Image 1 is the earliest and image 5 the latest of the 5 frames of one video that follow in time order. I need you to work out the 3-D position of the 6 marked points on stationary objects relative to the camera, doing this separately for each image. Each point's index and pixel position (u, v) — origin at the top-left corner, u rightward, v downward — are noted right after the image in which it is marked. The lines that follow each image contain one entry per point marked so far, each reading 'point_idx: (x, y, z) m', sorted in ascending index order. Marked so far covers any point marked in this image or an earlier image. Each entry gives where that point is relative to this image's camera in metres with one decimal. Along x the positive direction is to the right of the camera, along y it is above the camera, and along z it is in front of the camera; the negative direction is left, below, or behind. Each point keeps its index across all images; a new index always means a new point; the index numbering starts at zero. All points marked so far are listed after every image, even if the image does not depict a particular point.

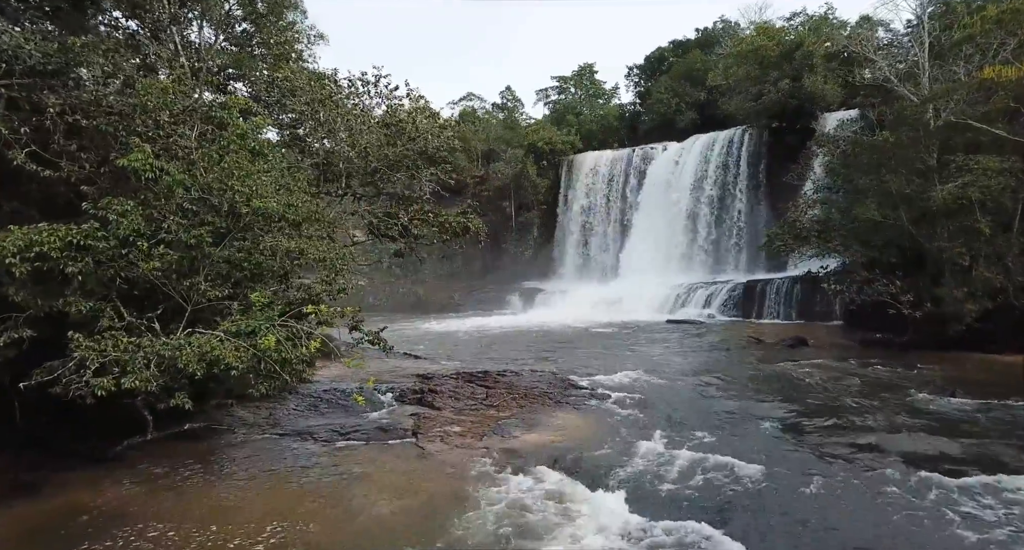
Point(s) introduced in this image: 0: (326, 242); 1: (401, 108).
0: (-2.5, +0.4, +8.4) m
1: (-1.9, +2.8, +10.2) m
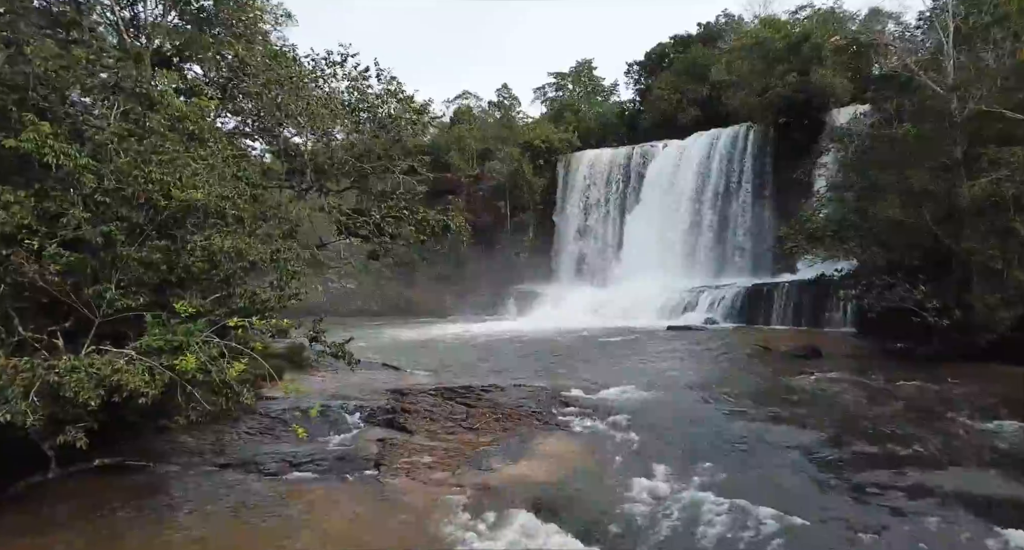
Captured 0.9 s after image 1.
0: (-2.8, +0.4, +7.4) m
1: (-2.1, +2.7, +9.1) m
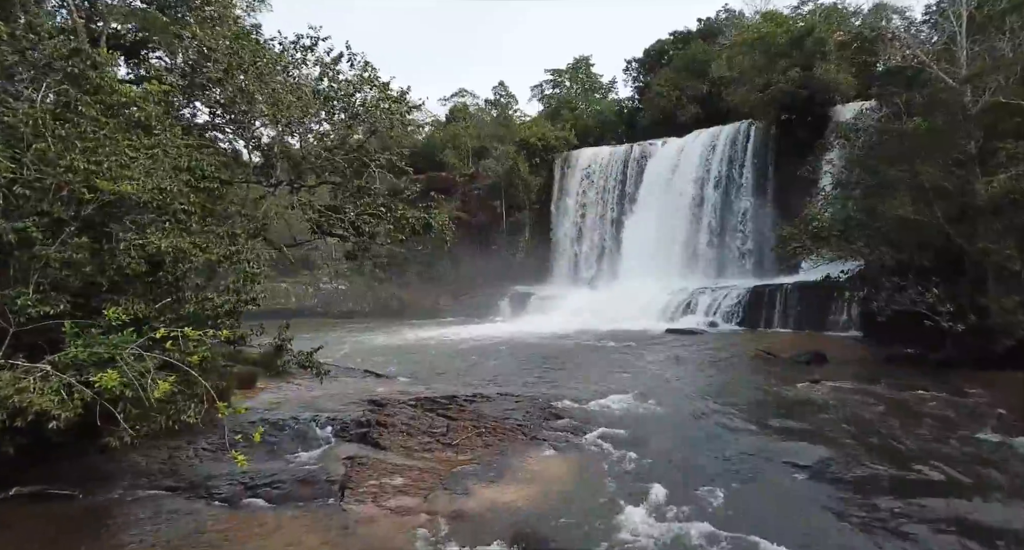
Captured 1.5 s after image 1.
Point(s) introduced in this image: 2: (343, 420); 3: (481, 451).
0: (-3.0, +0.4, +6.7) m
1: (-2.3, +2.7, +8.5) m
2: (-2.2, -1.9, +7.9) m
3: (-0.3, -2.0, +7.0) m
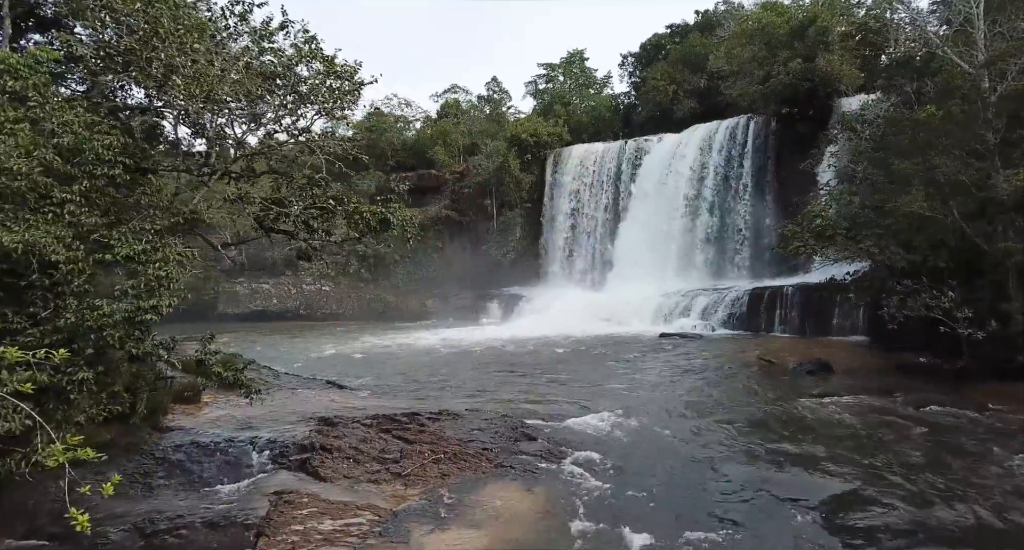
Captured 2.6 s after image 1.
0: (-3.3, +0.3, +5.7) m
1: (-2.7, +2.7, +7.5) m
2: (-2.6, -1.9, +6.9) m
3: (-0.7, -2.0, +6.0) m
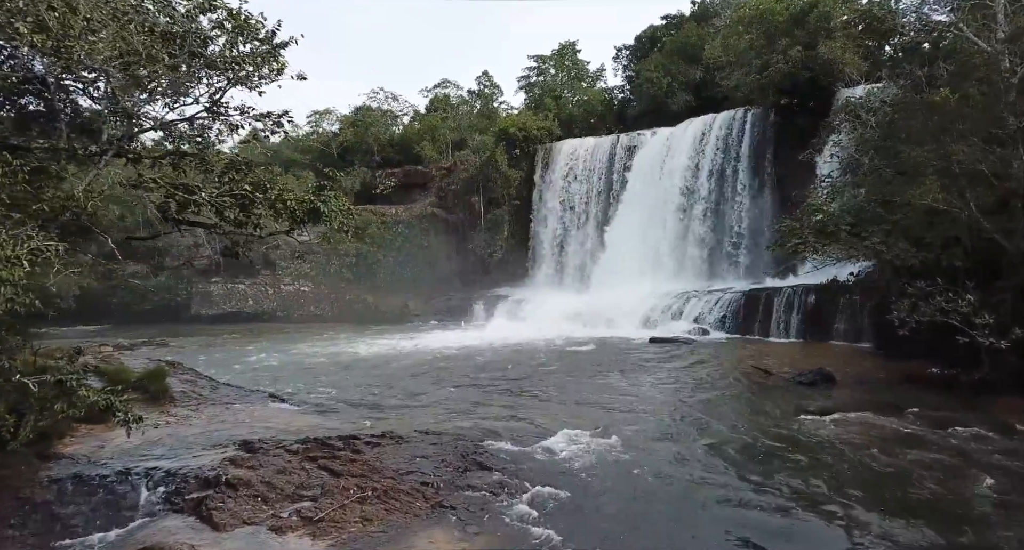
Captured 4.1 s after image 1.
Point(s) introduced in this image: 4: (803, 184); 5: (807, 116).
0: (-3.9, +0.3, +4.6) m
1: (-3.2, +2.7, +6.4) m
2: (-3.1, -1.9, +5.8) m
3: (-1.2, -2.0, +4.9) m
4: (+8.7, +2.7, +18.3) m
5: (+8.7, +4.7, +18.0) m
